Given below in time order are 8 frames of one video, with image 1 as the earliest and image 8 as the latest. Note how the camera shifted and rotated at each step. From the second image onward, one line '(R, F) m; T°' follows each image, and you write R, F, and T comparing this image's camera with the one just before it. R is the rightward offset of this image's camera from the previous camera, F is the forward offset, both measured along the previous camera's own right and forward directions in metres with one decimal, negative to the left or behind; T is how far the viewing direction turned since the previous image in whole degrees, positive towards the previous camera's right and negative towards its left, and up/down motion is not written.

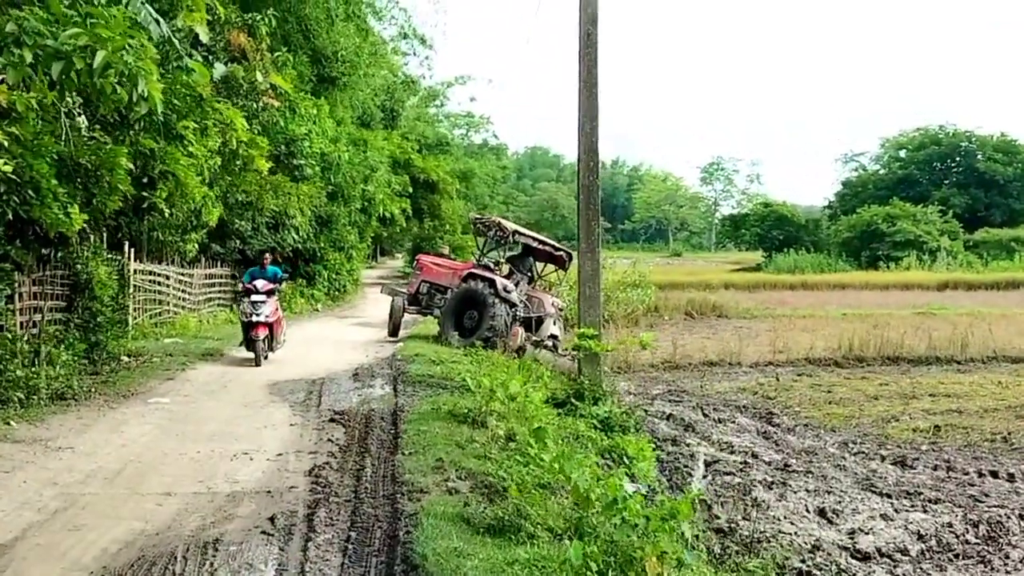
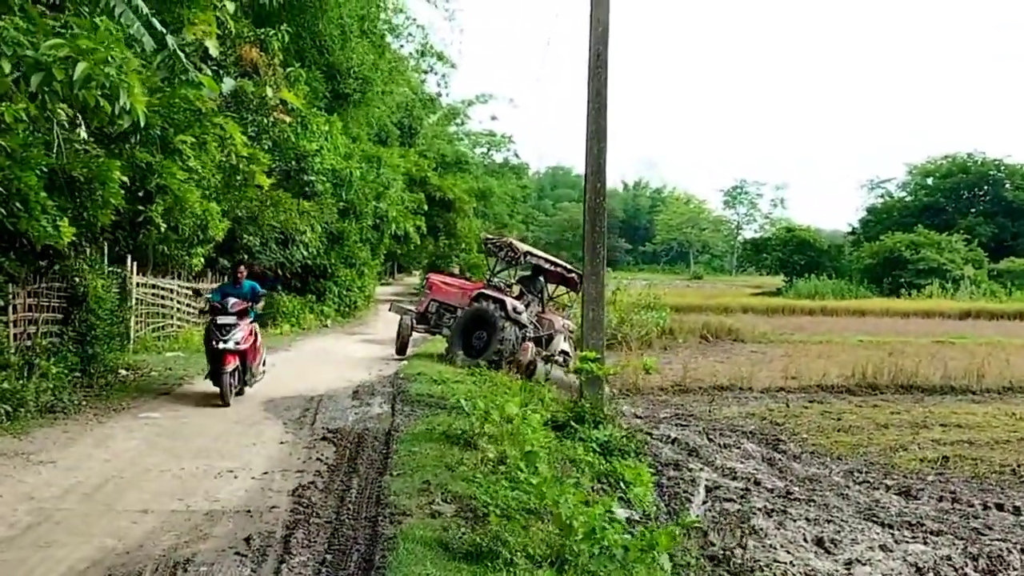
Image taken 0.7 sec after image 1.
(+0.1, +0.1) m; -1°
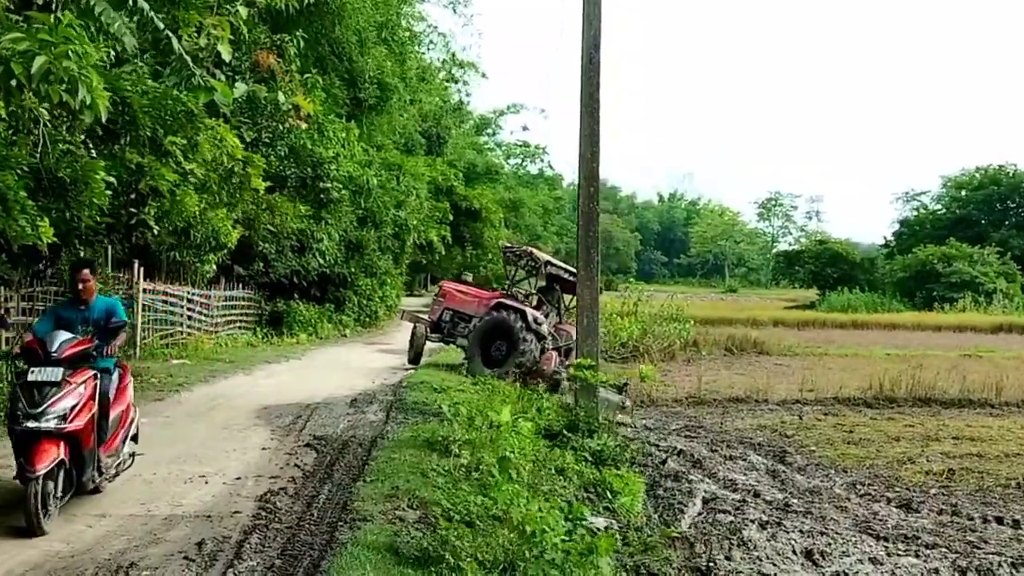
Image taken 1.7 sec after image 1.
(+0.3, +0.1) m; -1°
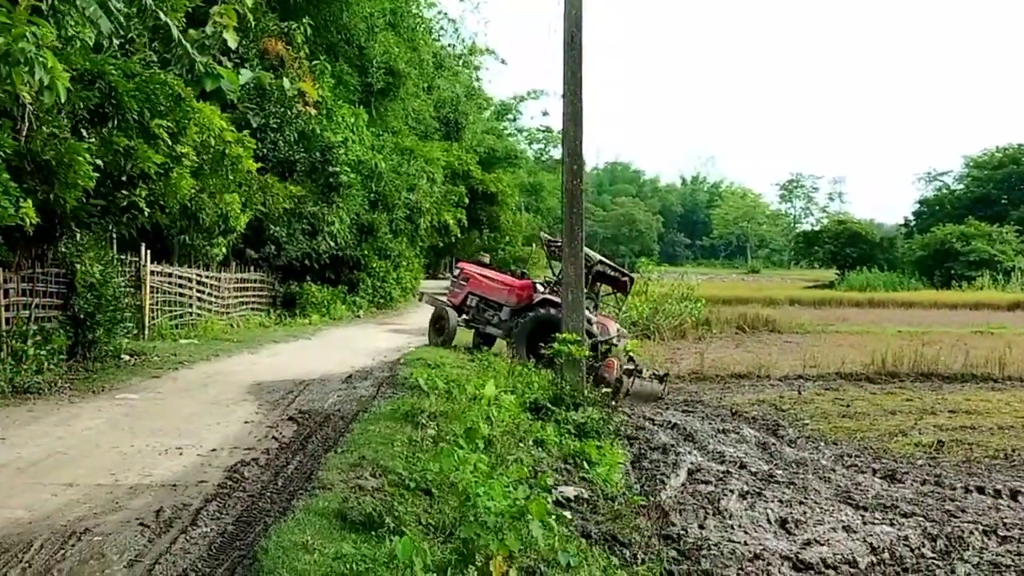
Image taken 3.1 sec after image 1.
(+0.3, -0.1) m; -1°
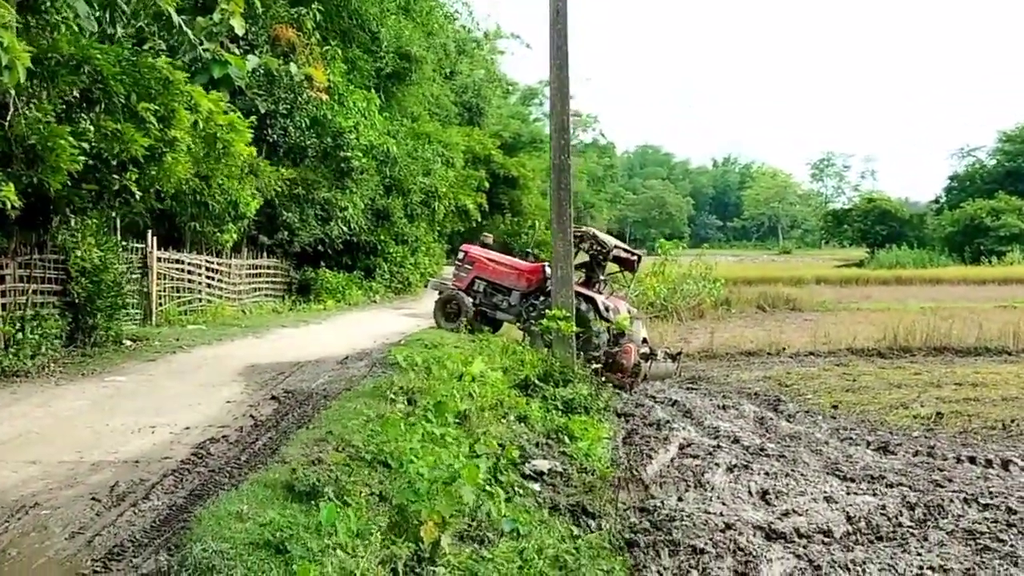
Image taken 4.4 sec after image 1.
(+0.4, 0.0) m; -1°
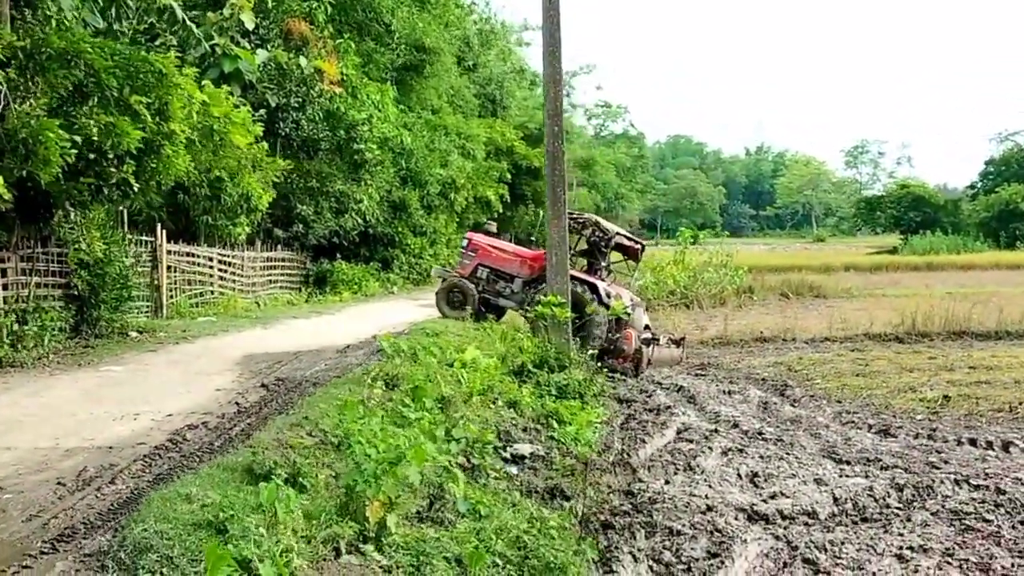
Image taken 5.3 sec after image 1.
(+0.3, 0.0) m; -1°
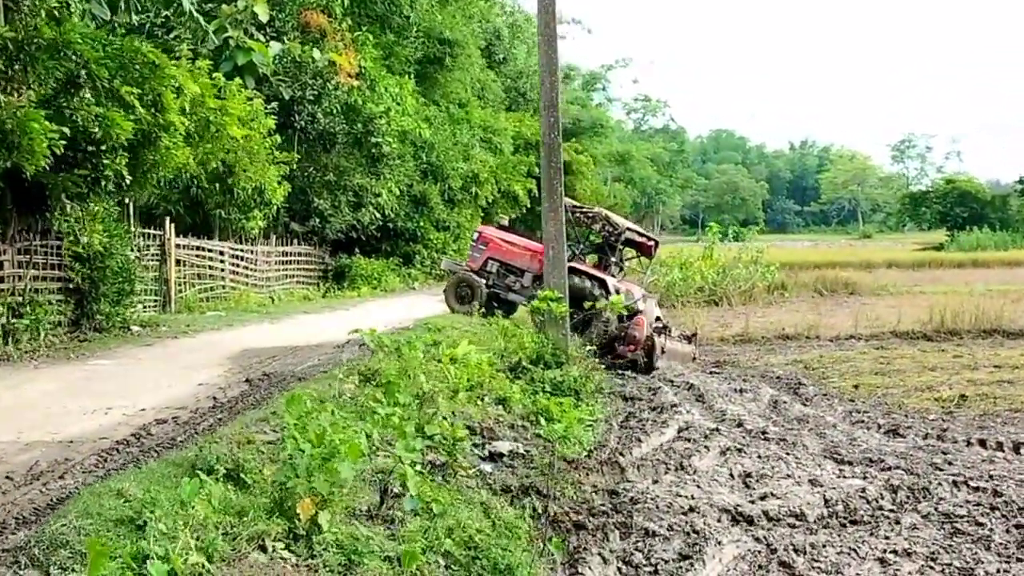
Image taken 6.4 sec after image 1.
(+0.3, +0.2) m; -2°
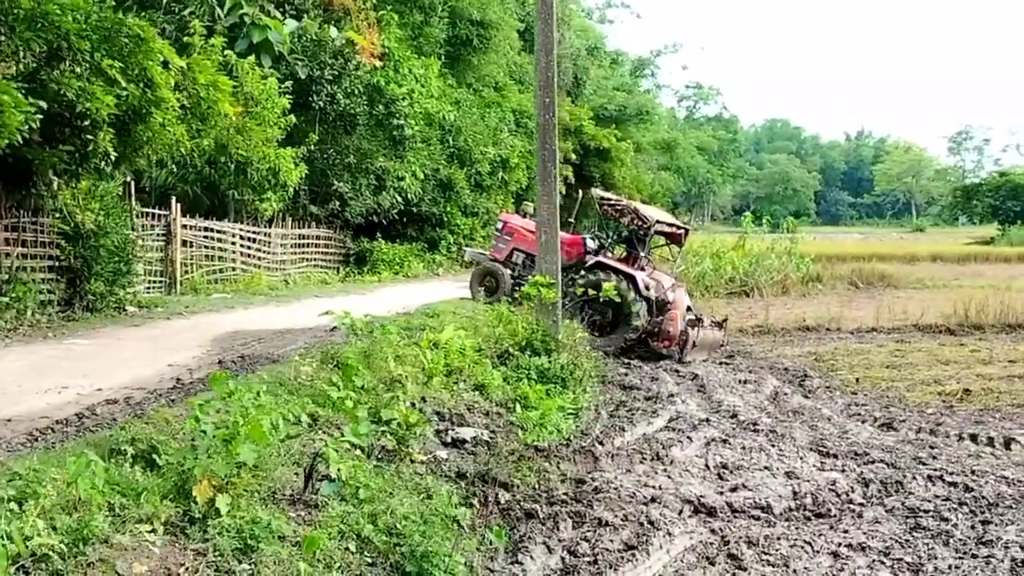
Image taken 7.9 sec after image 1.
(+0.4, +0.2) m; -2°
